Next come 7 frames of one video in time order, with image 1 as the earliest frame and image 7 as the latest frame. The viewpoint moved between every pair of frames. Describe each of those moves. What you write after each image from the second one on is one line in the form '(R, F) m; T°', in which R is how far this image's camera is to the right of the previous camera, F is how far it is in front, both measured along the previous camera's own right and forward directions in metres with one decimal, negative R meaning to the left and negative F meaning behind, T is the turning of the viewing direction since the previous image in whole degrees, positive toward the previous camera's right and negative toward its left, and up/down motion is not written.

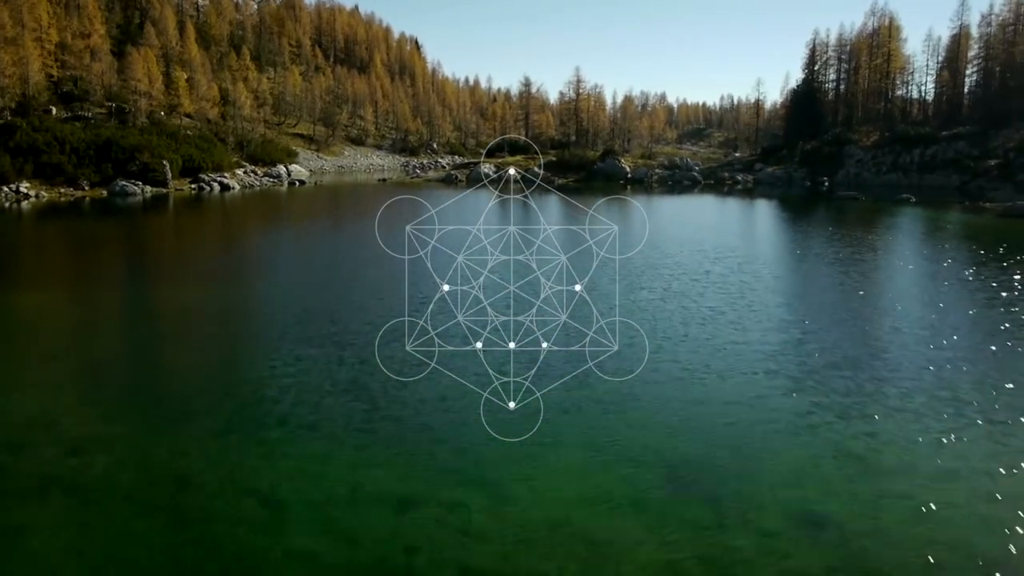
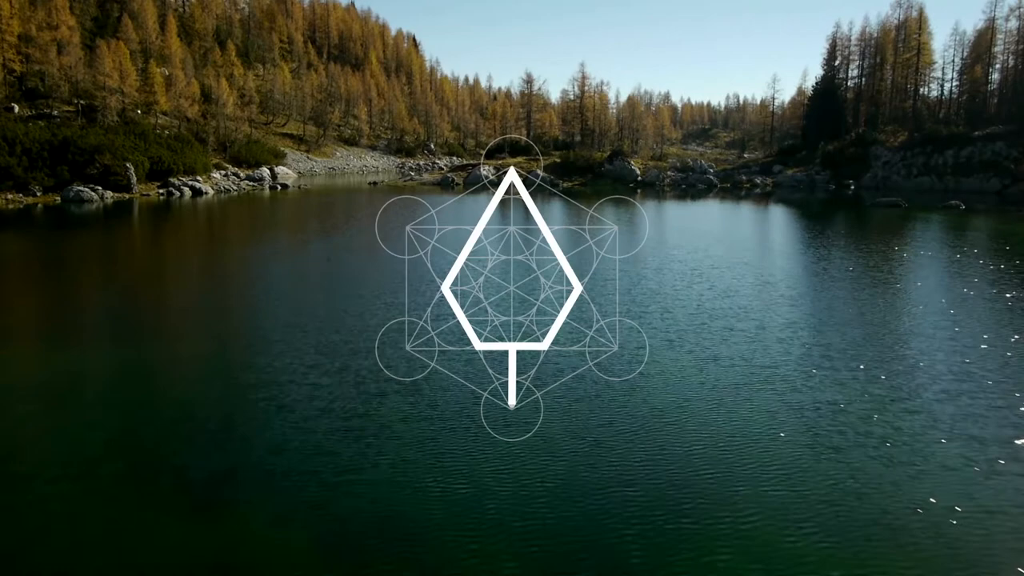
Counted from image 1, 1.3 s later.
(-0.1, +4.6) m; 0°
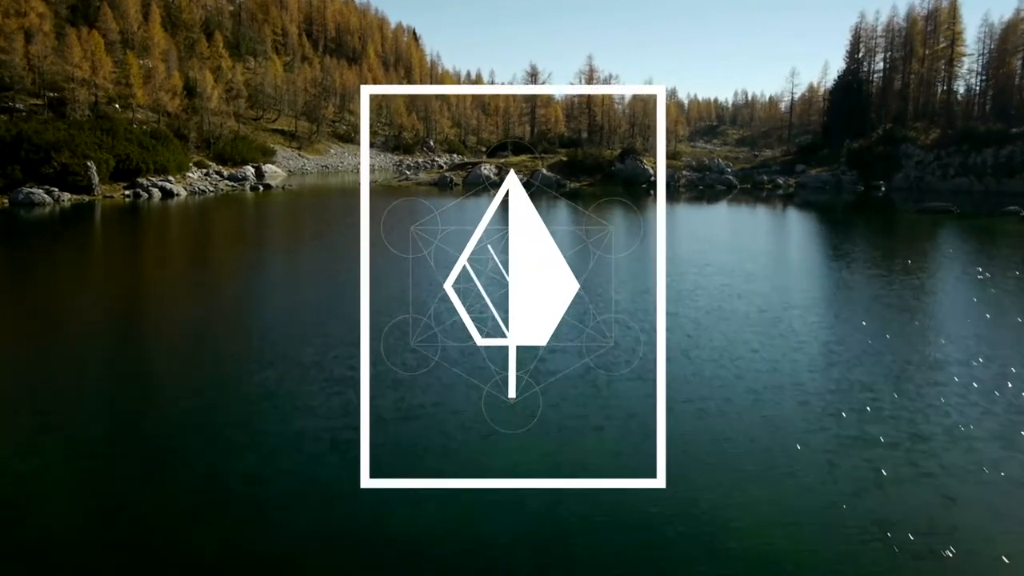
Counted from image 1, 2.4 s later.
(-0.1, +4.2) m; 0°
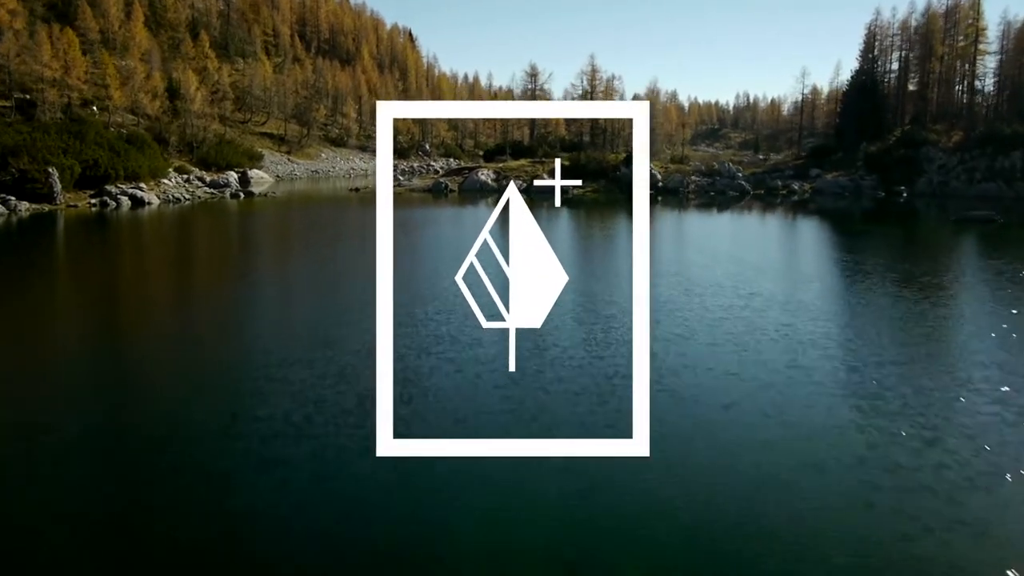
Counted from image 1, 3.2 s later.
(-0.1, +3.2) m; 0°
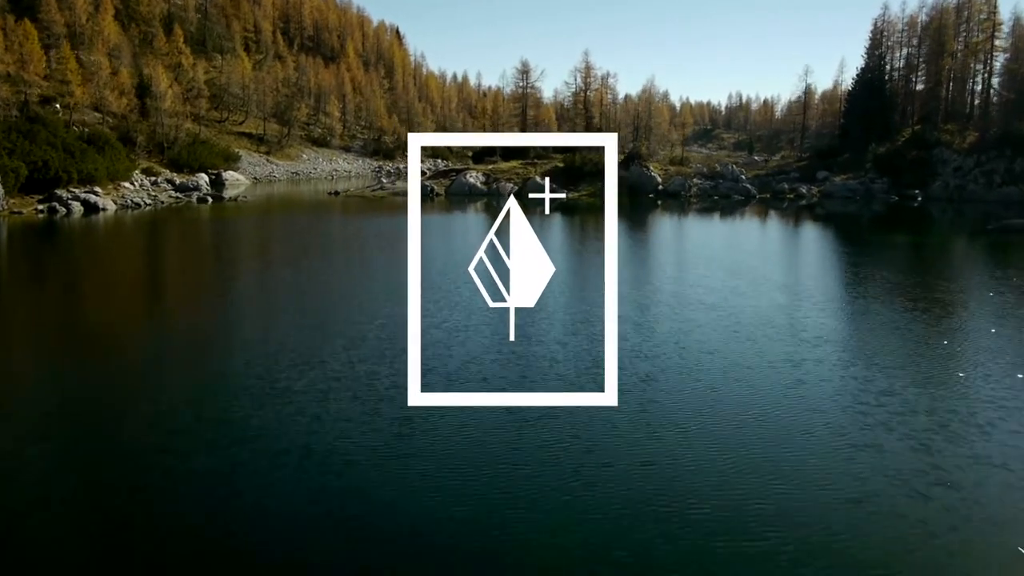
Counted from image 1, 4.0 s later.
(-0.1, +3.2) m; +1°
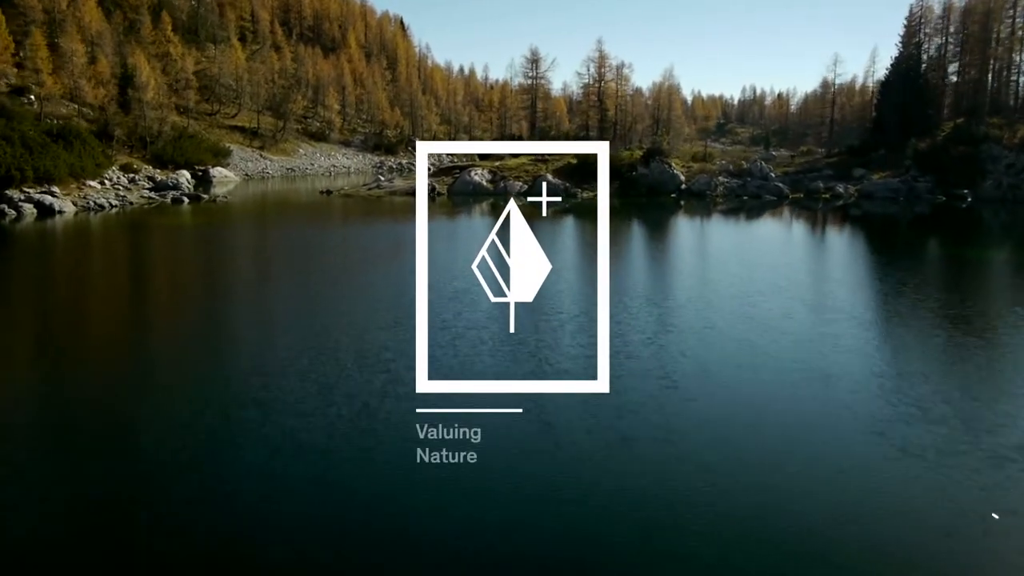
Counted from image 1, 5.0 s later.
(-0.1, +4.1) m; 0°
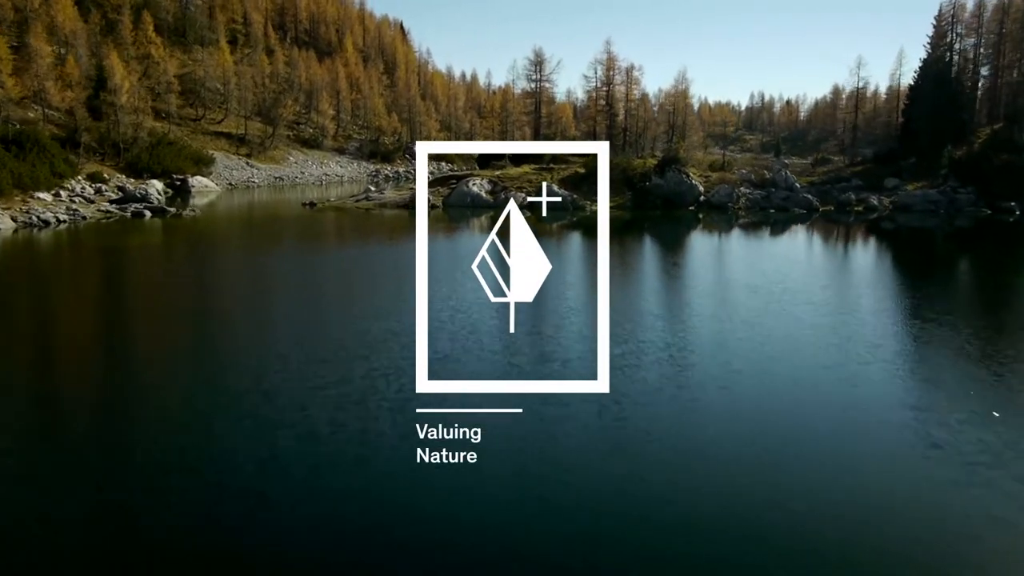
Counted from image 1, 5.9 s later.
(+0.1, +4.0) m; 0°
